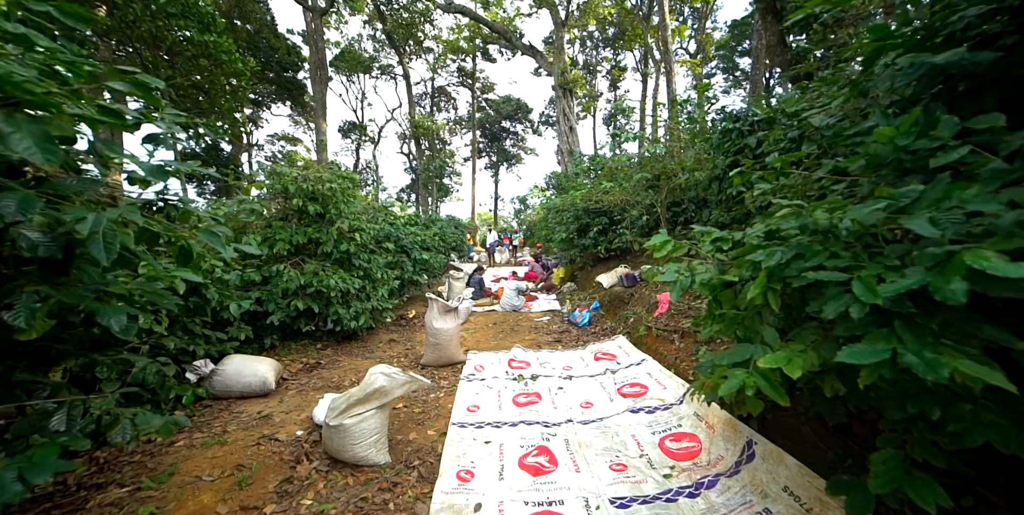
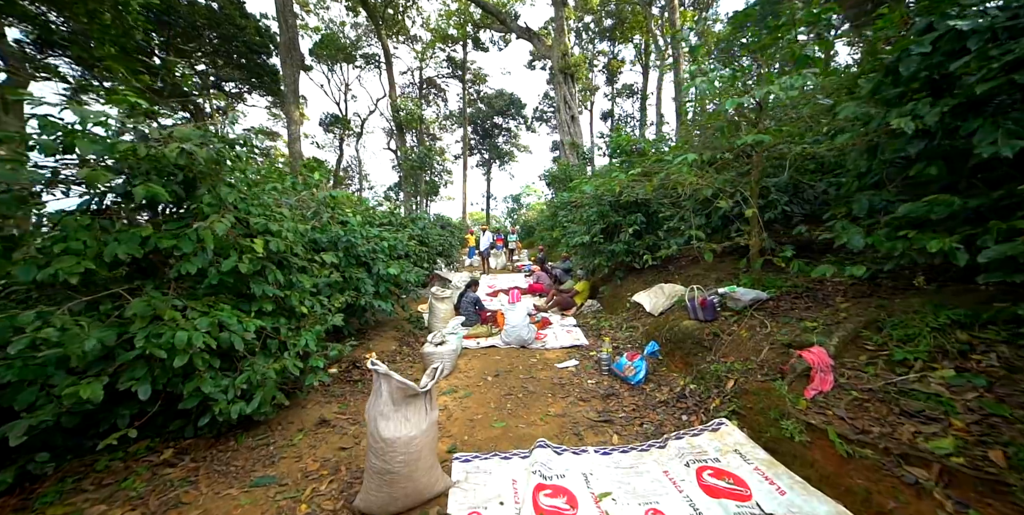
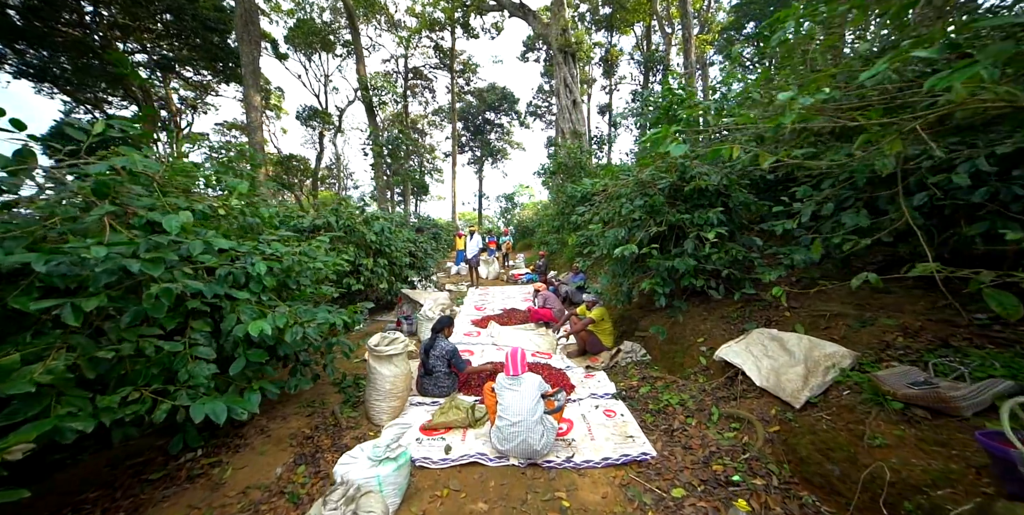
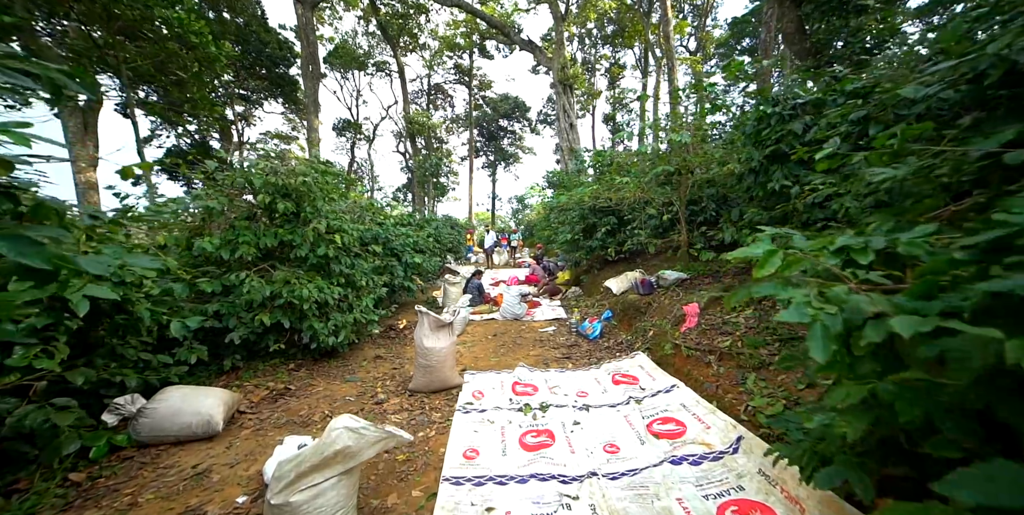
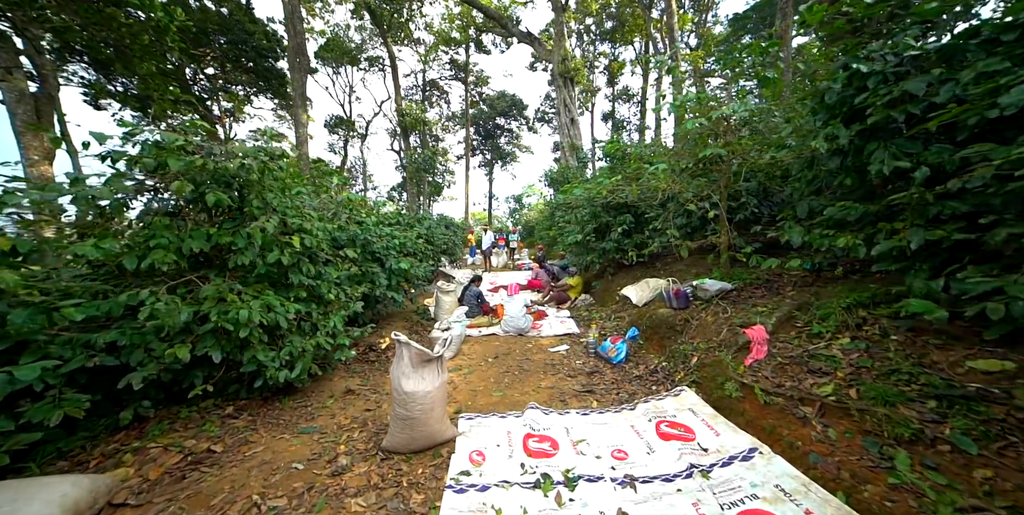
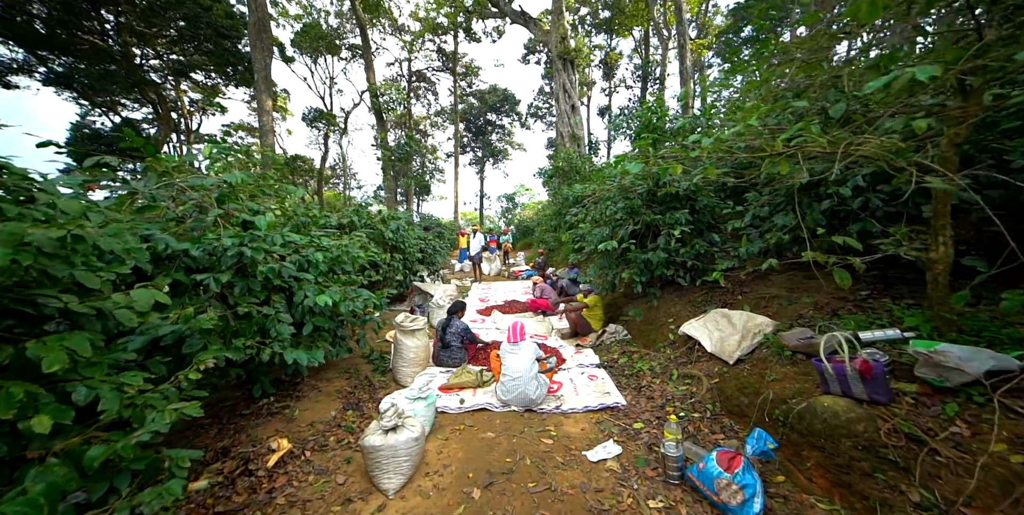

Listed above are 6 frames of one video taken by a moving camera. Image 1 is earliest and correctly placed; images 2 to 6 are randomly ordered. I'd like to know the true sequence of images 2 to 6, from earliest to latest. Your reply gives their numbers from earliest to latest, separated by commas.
4, 5, 2, 6, 3
